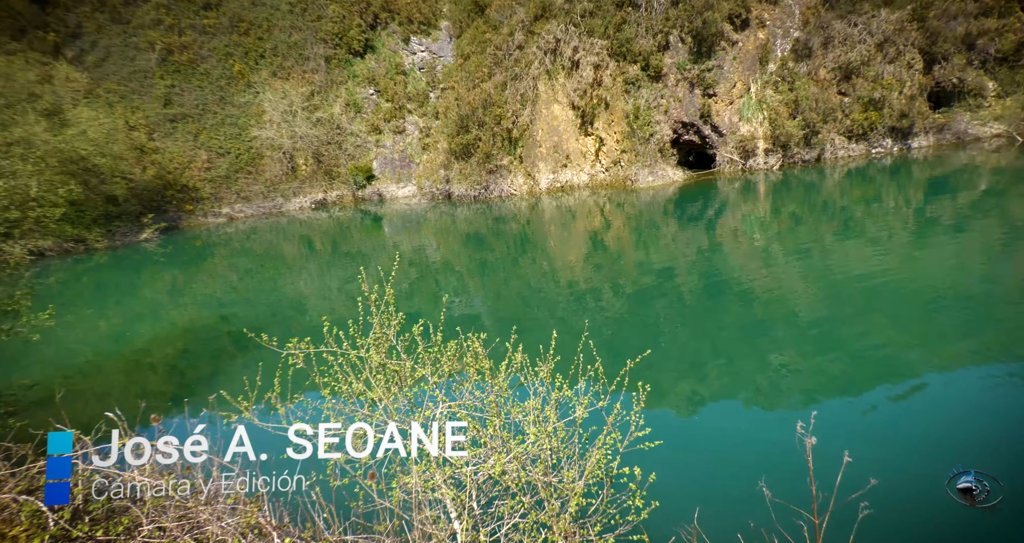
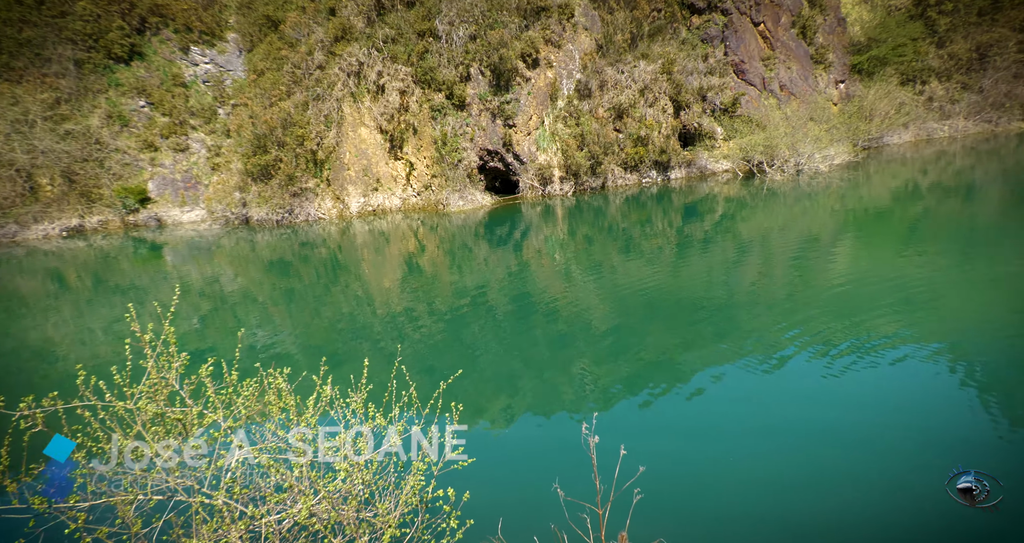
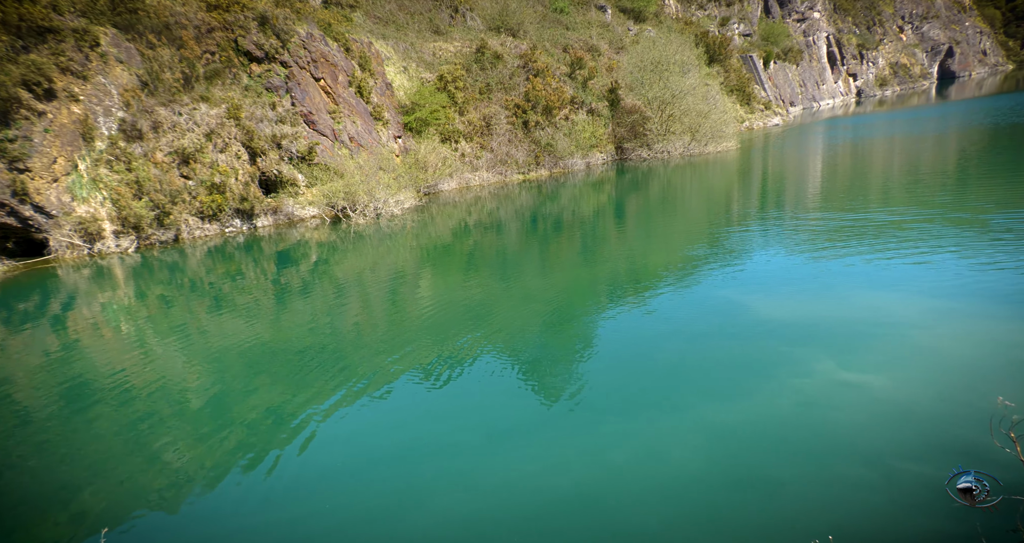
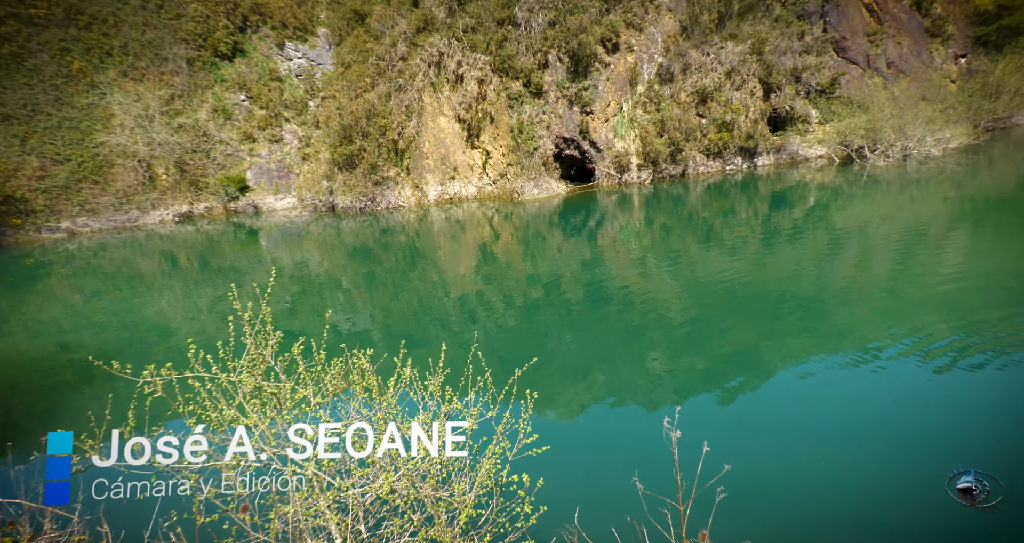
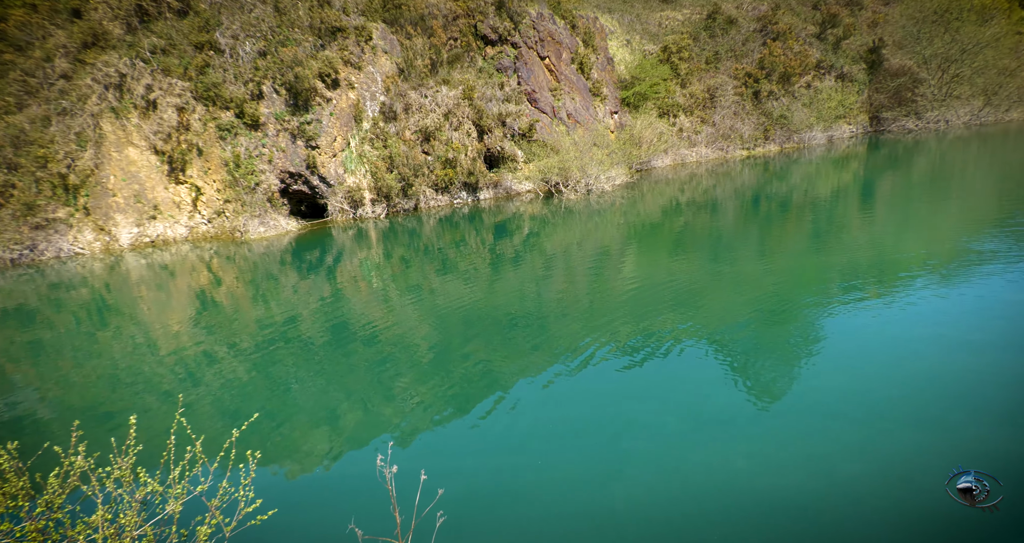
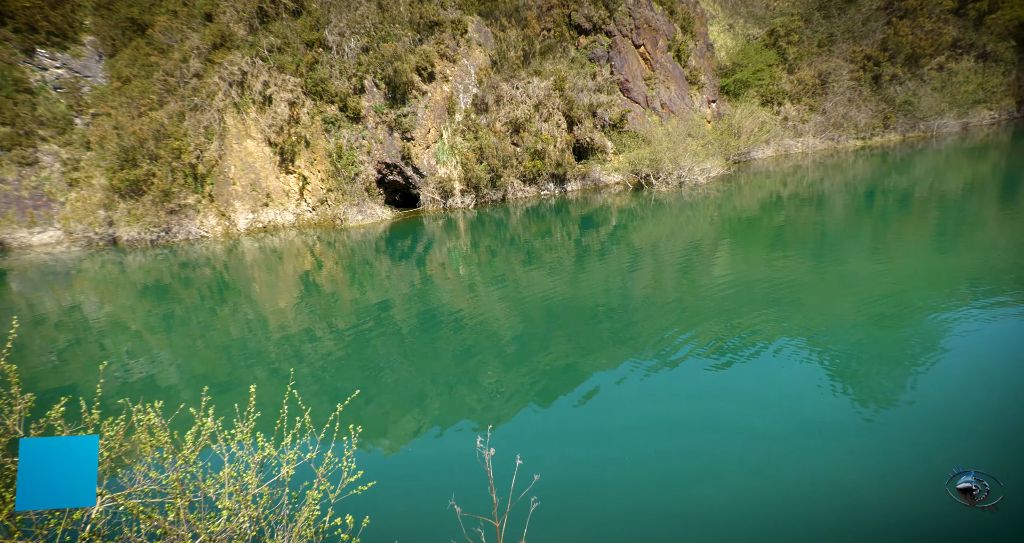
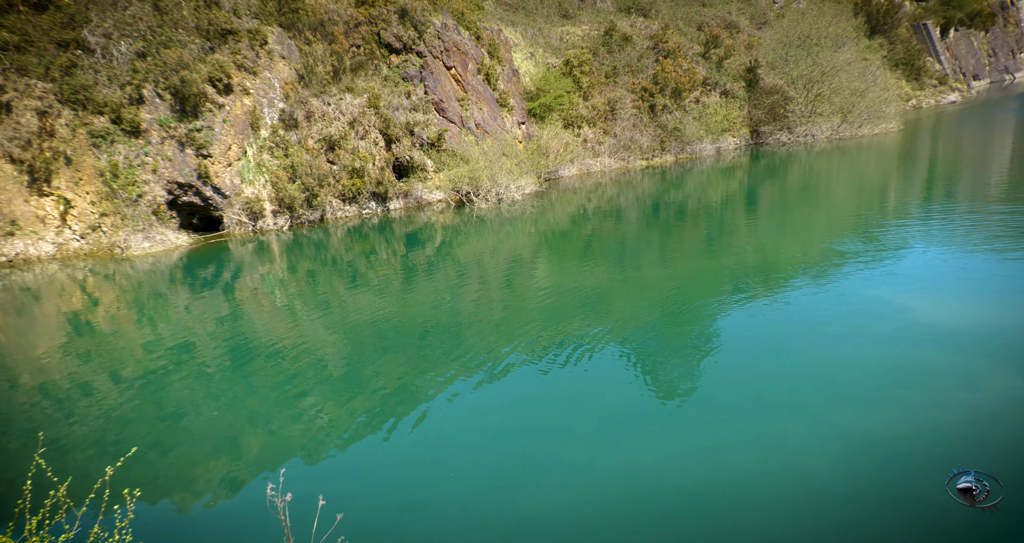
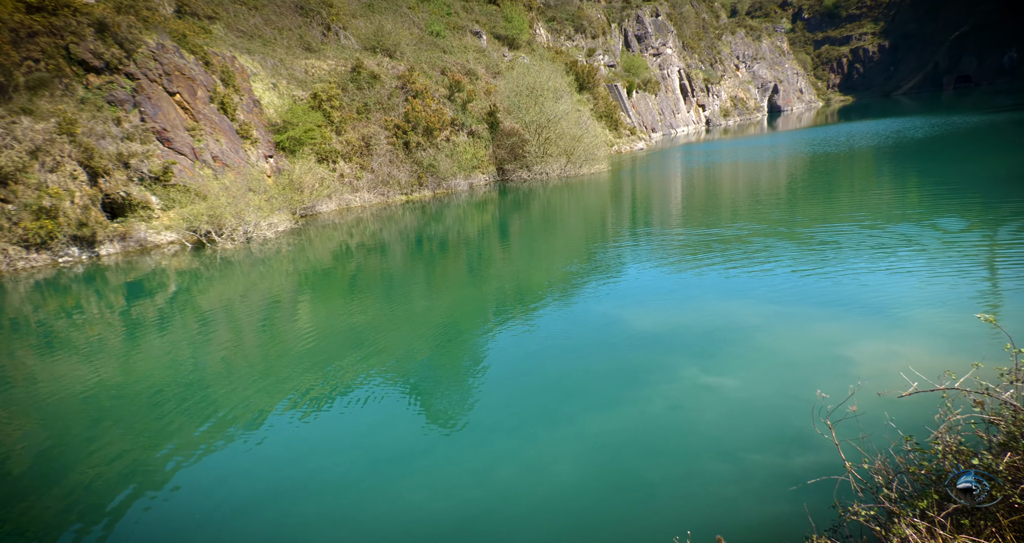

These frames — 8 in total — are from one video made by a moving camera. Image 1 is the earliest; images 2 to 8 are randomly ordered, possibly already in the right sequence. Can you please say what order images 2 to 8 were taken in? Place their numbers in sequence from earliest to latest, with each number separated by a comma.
4, 2, 6, 5, 7, 3, 8
